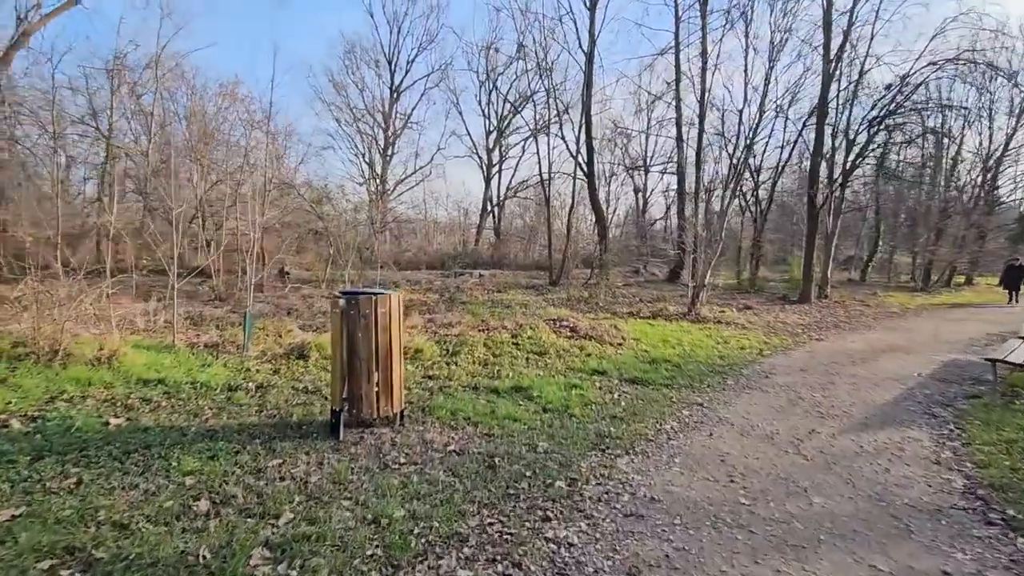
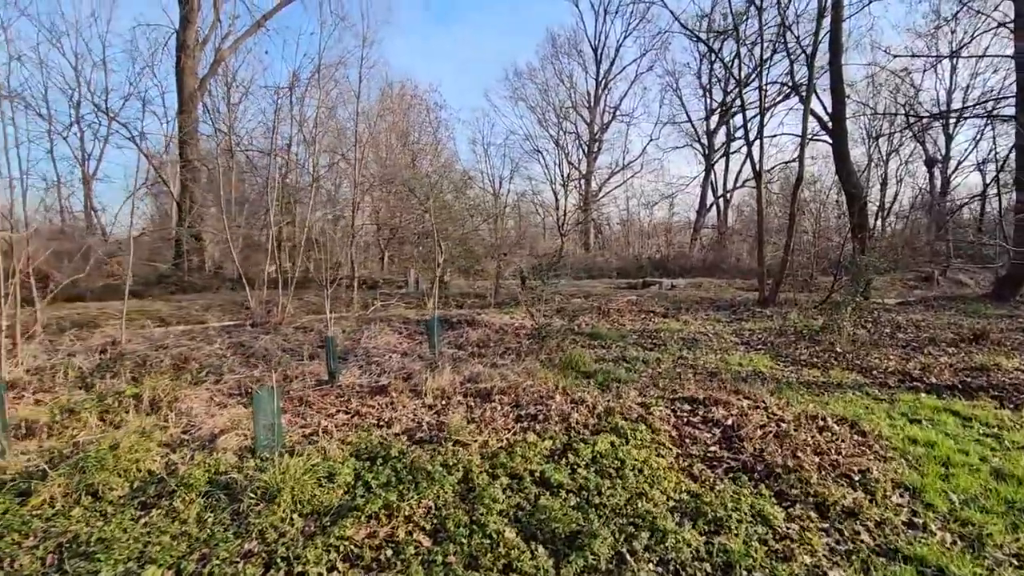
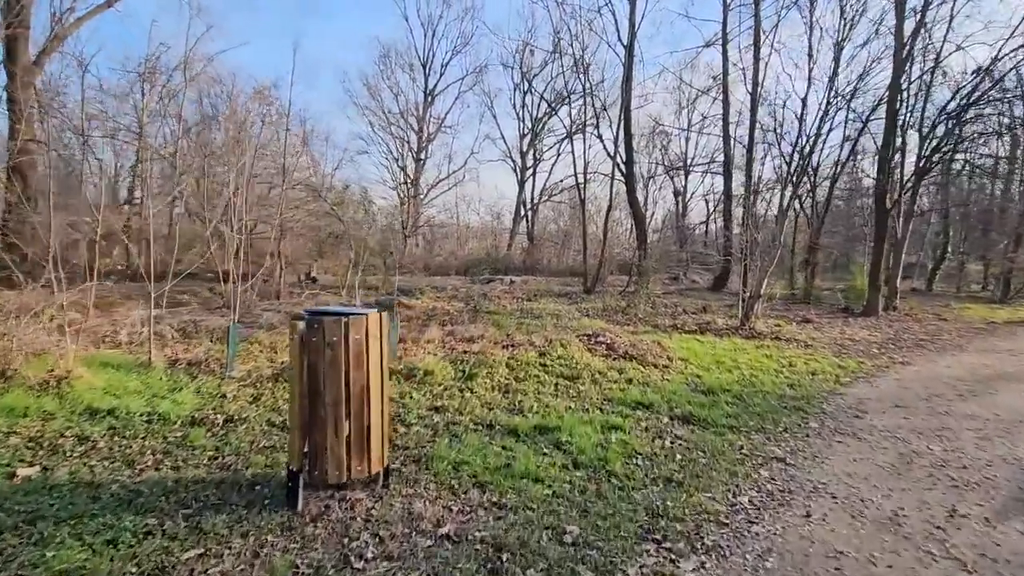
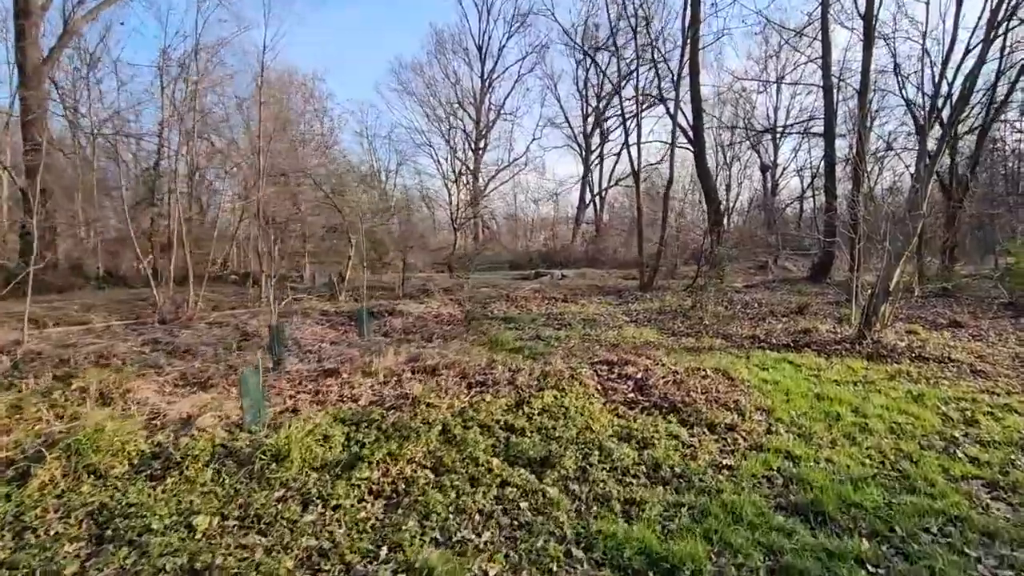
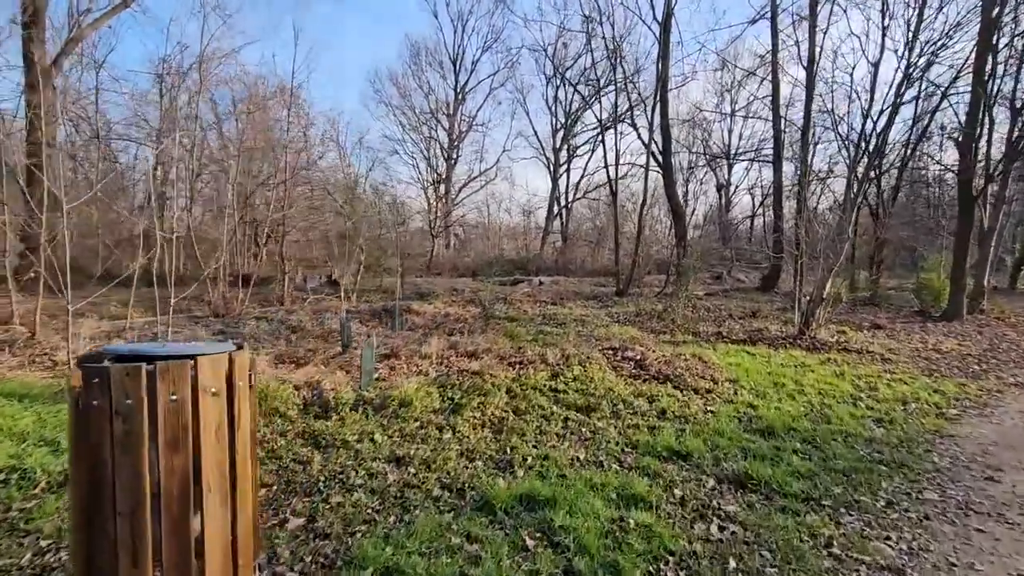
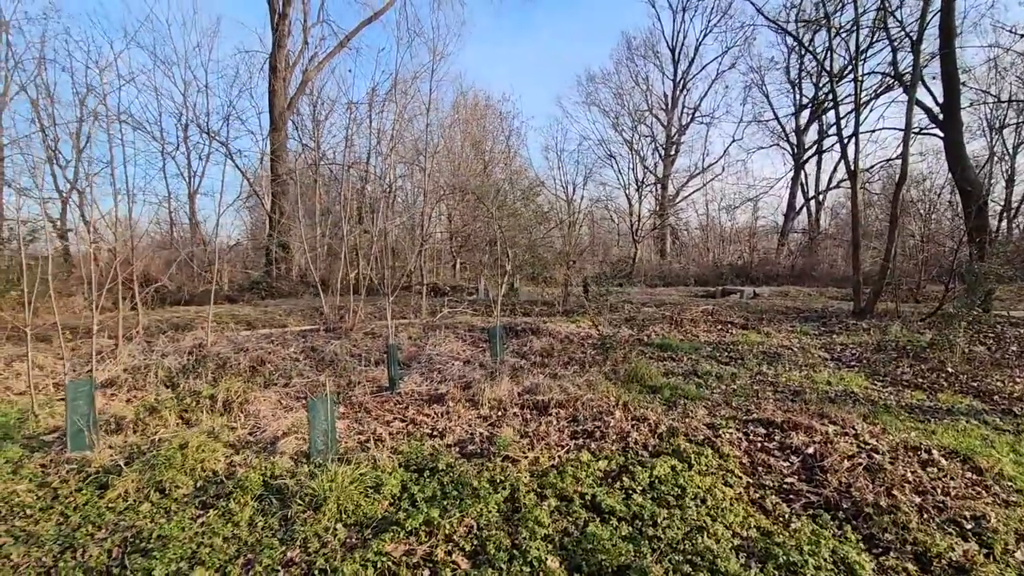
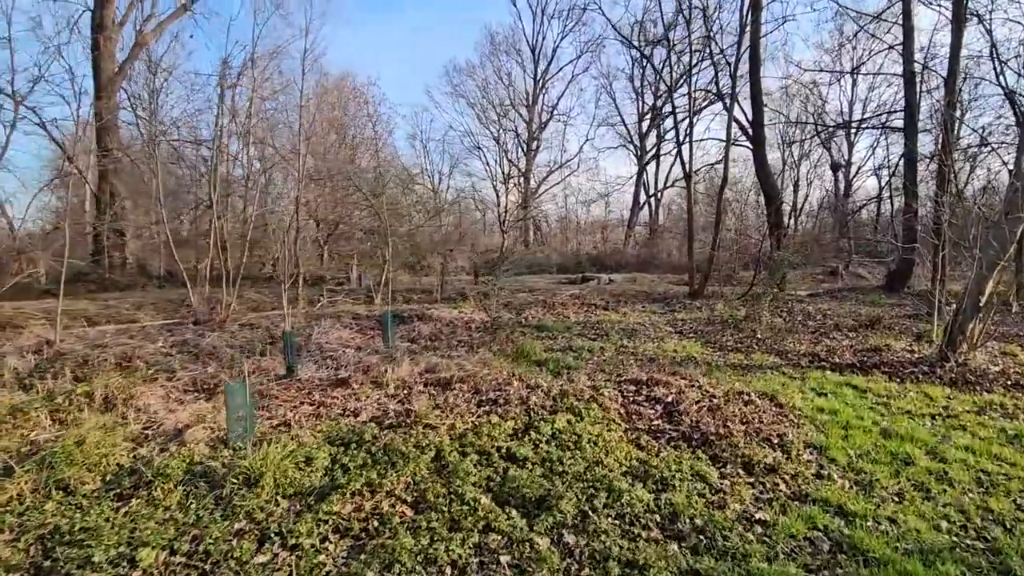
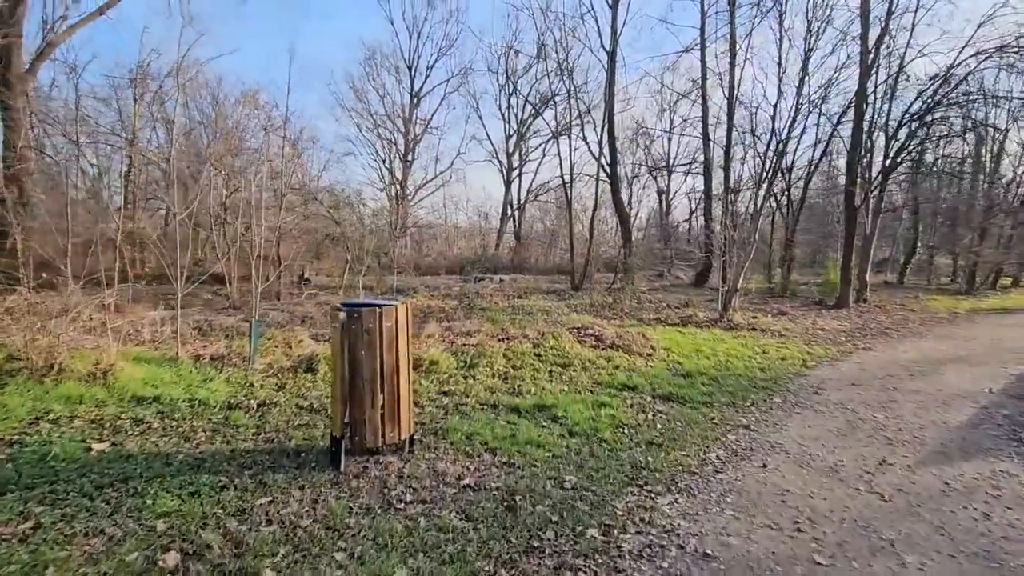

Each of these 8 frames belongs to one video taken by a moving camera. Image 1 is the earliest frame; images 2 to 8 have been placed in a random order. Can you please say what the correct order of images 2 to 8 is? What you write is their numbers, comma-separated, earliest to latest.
8, 3, 5, 4, 7, 2, 6
